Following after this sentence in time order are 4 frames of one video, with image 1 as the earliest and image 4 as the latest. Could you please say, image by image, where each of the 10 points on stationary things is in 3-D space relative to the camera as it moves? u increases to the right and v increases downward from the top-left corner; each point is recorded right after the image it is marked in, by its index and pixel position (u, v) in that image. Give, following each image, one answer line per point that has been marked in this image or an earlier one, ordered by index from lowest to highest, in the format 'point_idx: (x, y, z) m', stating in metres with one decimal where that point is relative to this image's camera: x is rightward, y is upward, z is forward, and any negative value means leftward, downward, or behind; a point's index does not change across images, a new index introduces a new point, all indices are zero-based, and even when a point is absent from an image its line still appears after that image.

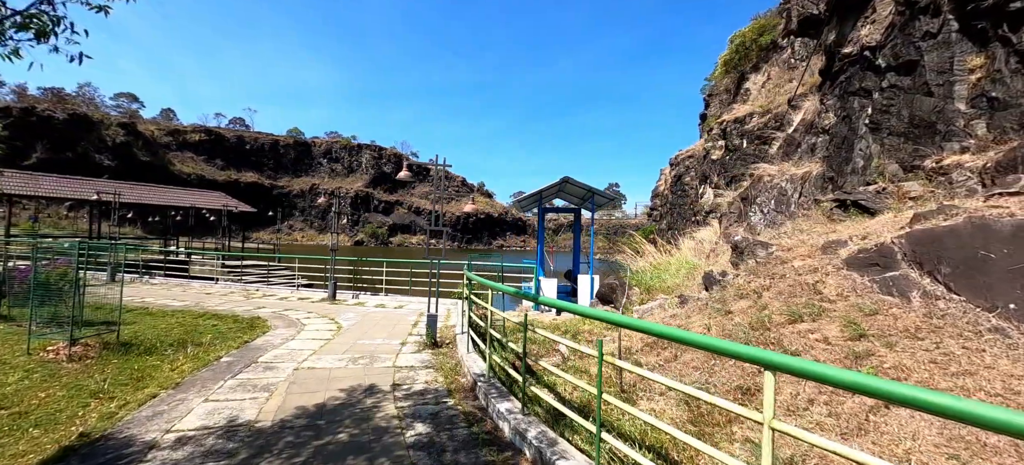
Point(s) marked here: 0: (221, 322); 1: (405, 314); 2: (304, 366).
0: (-4.6, -1.4, +6.5) m
1: (-2.0, -1.5, +7.7) m
2: (-2.2, -1.4, +4.3) m
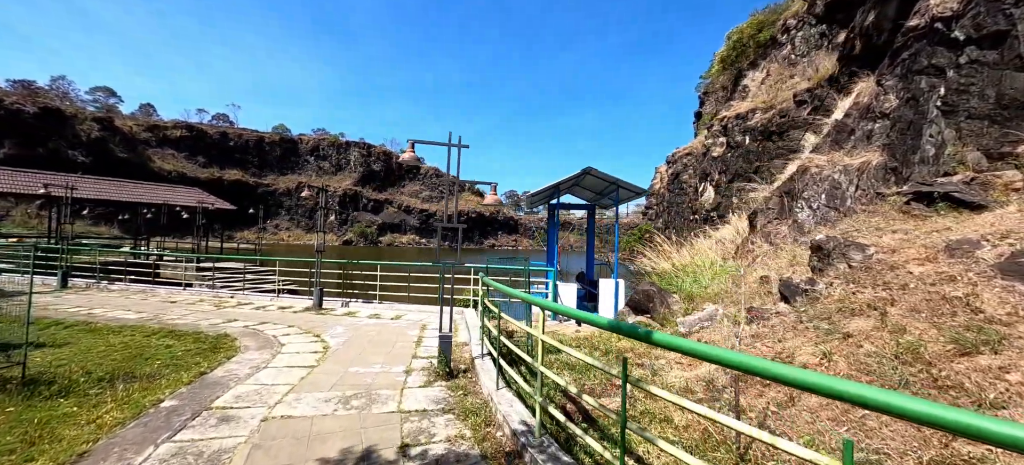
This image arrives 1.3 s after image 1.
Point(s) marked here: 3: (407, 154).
0: (-4.3, -1.4, +5.3) m
1: (-1.7, -1.5, +6.5) m
2: (-1.8, -1.4, +3.2) m
3: (-1.1, +0.8, +4.2) m
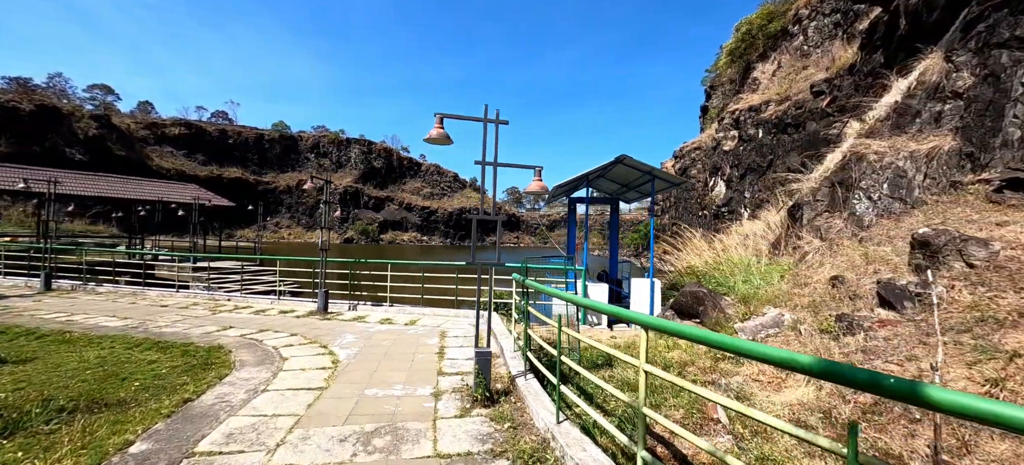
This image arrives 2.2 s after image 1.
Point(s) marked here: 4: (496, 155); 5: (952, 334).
0: (-3.9, -1.4, +4.5) m
1: (-1.2, -1.4, +5.8) m
2: (-1.4, -1.4, +2.4) m
3: (-0.6, +0.8, +3.4) m
4: (-0.1, +0.7, +3.6) m
5: (+3.2, -0.7, +3.0) m
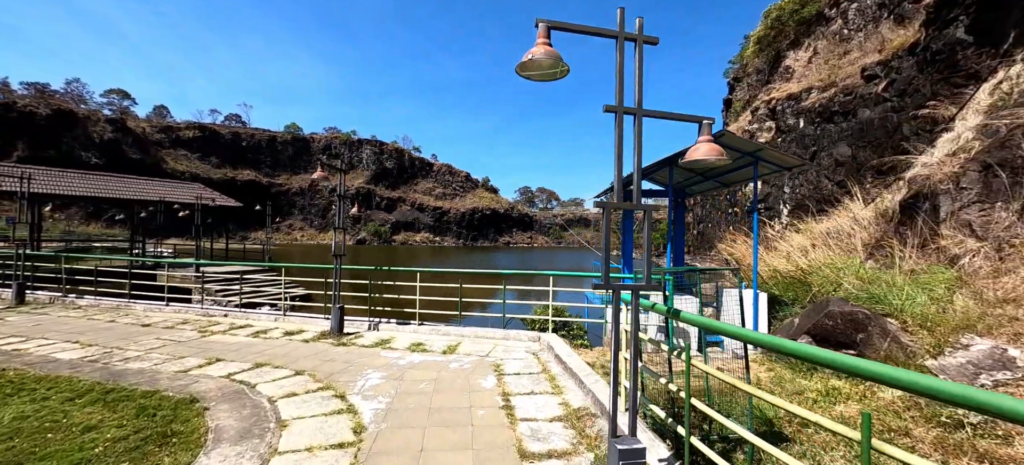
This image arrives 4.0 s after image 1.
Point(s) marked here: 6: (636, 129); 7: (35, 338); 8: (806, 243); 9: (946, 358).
0: (-3.1, -1.4, +3.1) m
1: (-0.4, -1.4, +4.3) m
2: (-0.6, -1.4, +0.9) m
3: (+0.1, +0.8, +1.9) m
4: (+0.6, +0.7, +2.1) m
5: (+3.9, -0.7, +1.4) m
6: (+0.6, +0.5, +2.1) m
7: (-6.3, -1.4, +5.4) m
8: (+6.6, -0.1, +9.1) m
9: (+3.7, -1.1, +3.5) m
